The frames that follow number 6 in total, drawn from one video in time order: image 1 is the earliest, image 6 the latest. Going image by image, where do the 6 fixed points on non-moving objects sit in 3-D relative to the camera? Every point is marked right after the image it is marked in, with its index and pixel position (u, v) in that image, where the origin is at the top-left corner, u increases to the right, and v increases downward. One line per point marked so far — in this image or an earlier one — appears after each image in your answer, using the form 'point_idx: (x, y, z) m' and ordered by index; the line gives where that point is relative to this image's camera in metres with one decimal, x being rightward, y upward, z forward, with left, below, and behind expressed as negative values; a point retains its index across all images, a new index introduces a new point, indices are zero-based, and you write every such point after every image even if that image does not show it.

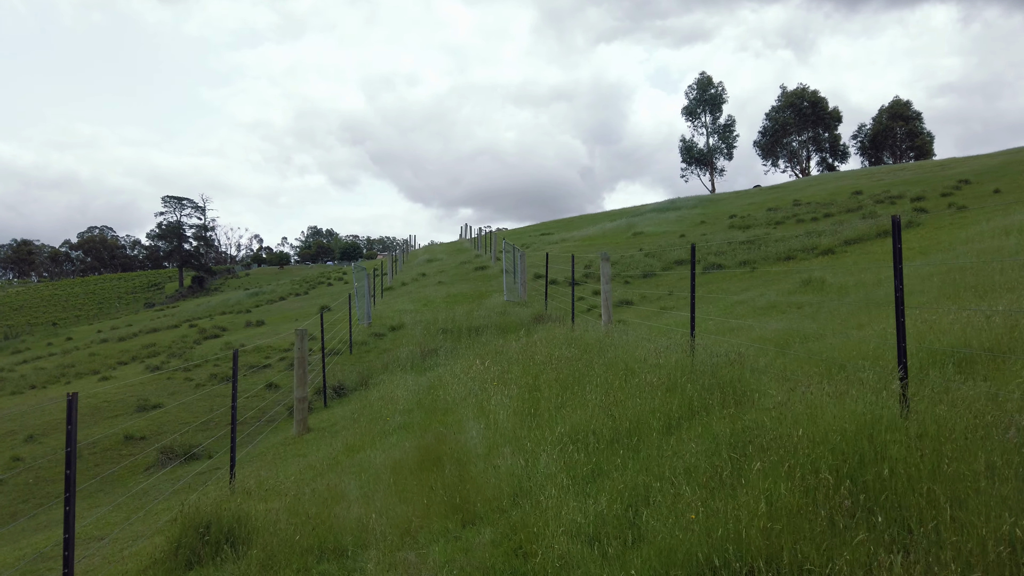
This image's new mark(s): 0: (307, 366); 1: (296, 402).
0: (-2.7, -1.1, +9.7) m
1: (-2.8, -1.5, +9.6) m
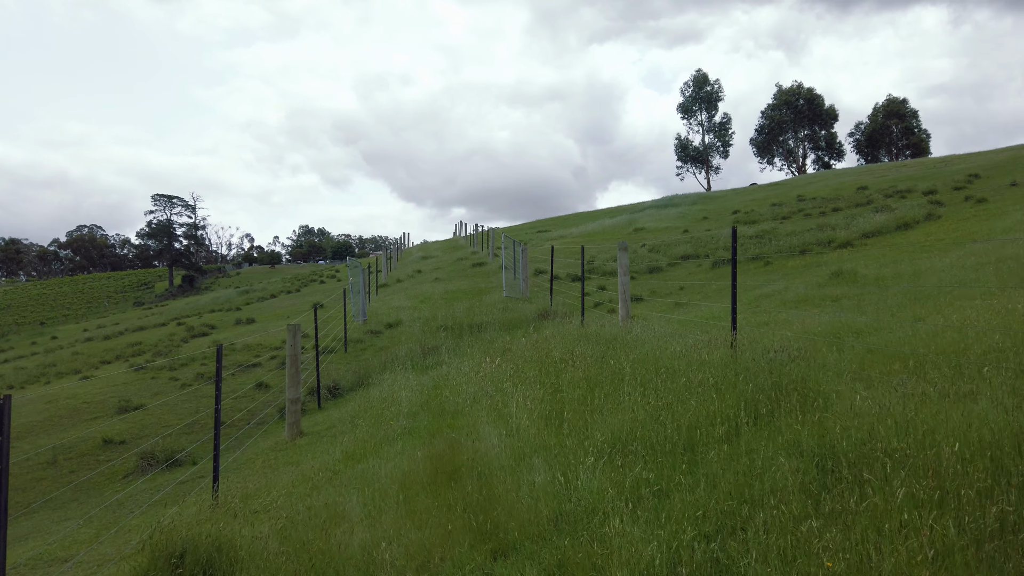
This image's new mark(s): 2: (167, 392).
0: (-2.6, -0.9, +8.9) m
1: (-2.7, -1.4, +8.8) m
2: (-6.6, -2.0, +14.1) m
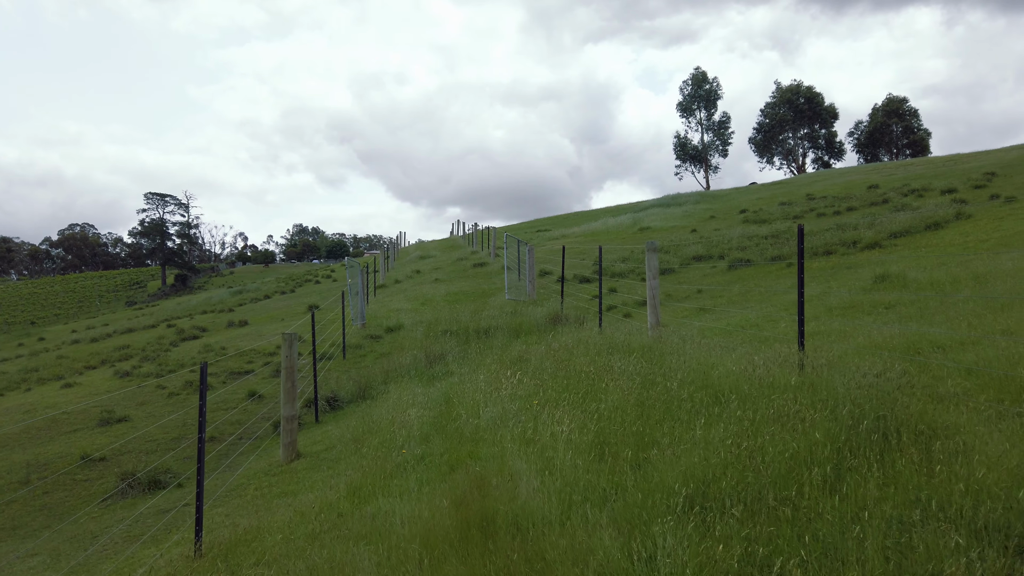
0: (-2.4, -1.0, +8.0) m
1: (-2.4, -1.4, +7.9) m
2: (-6.4, -2.1, +13.2) m
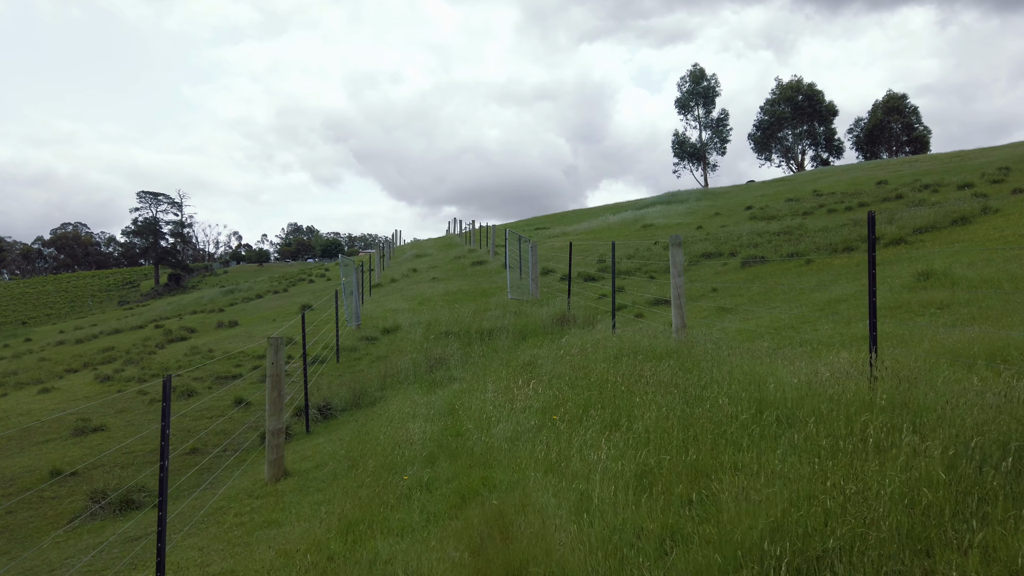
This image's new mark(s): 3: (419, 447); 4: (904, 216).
0: (-2.2, -1.0, +7.2) m
1: (-2.3, -1.4, +7.1) m
2: (-6.4, -2.0, +12.4) m
3: (-0.7, -1.3, +5.9) m
4: (+9.0, +1.7, +16.9) m
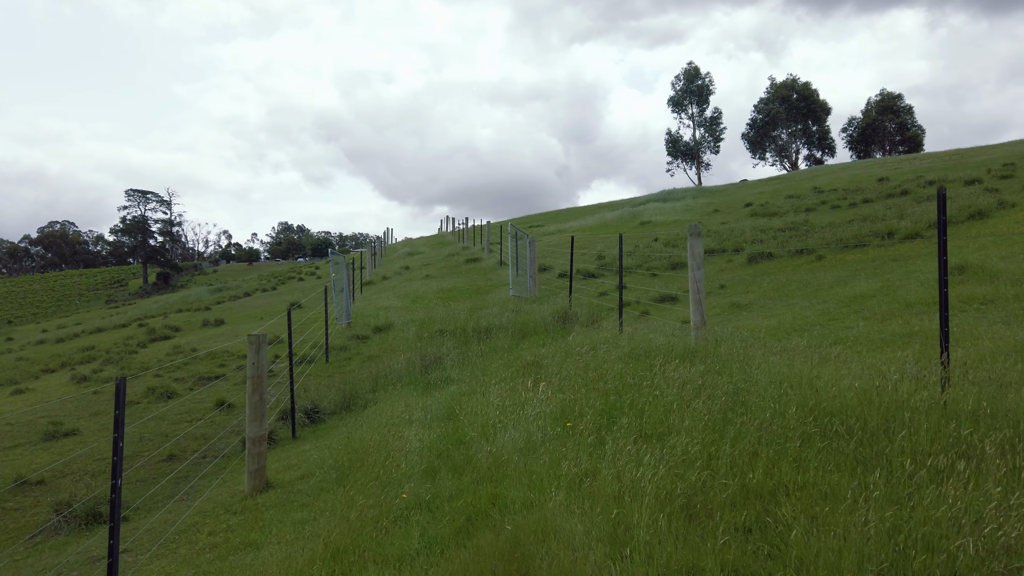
0: (-2.2, -0.9, +6.5) m
1: (-2.3, -1.4, +6.4) m
2: (-6.4, -2.0, +11.6) m
3: (-0.7, -1.2, +5.2) m
4: (+8.9, +1.7, +16.4) m
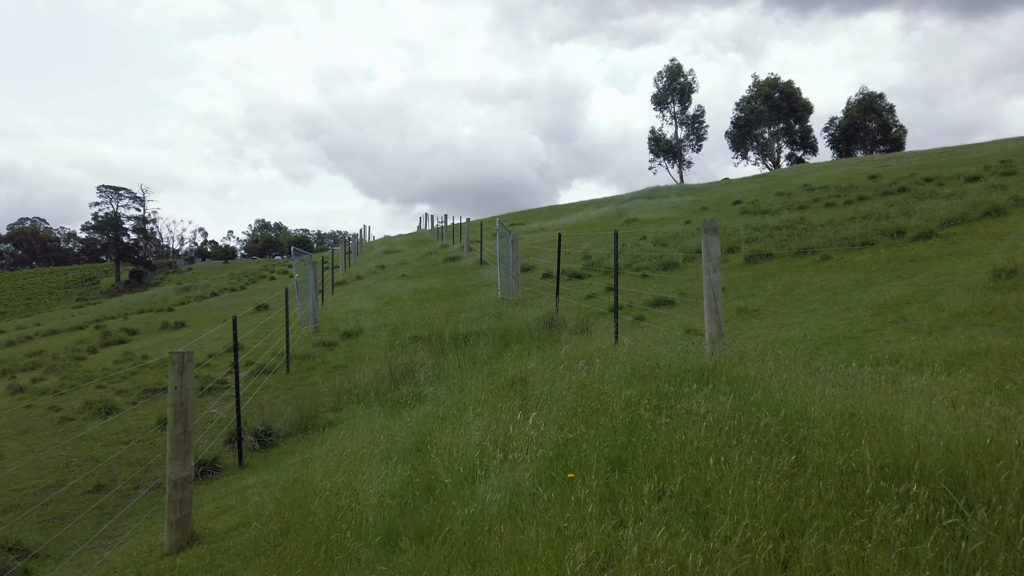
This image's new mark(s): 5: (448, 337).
0: (-2.3, -1.0, +5.3) m
1: (-2.4, -1.4, +5.2) m
2: (-6.6, -2.0, +10.3) m
3: (-0.8, -1.3, +4.1) m
4: (+8.6, +1.7, +15.4) m
5: (-0.9, -0.7, +10.8) m
